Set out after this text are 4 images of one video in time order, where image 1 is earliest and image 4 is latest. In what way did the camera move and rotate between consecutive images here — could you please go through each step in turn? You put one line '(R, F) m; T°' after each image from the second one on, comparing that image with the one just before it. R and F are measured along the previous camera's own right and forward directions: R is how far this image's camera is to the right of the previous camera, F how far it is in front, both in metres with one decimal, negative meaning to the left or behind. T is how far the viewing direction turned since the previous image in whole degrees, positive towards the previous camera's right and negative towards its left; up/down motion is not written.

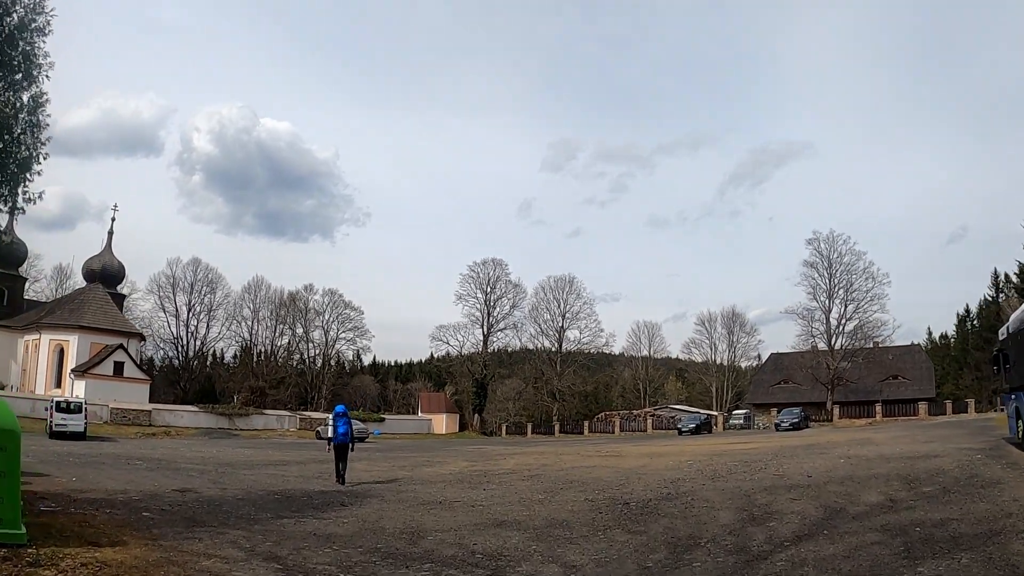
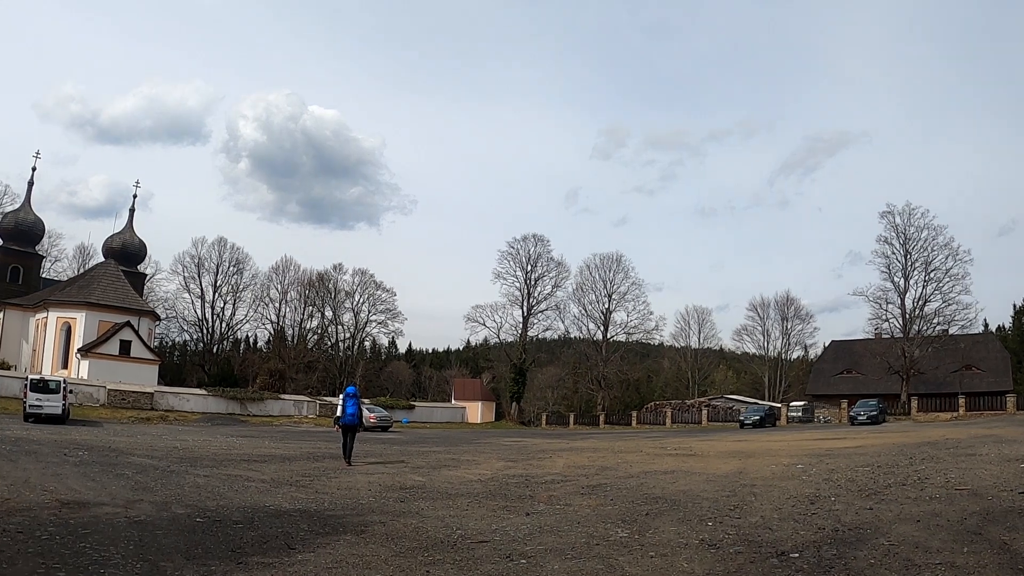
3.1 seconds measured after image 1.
(-0.3, +5.9) m; -3°
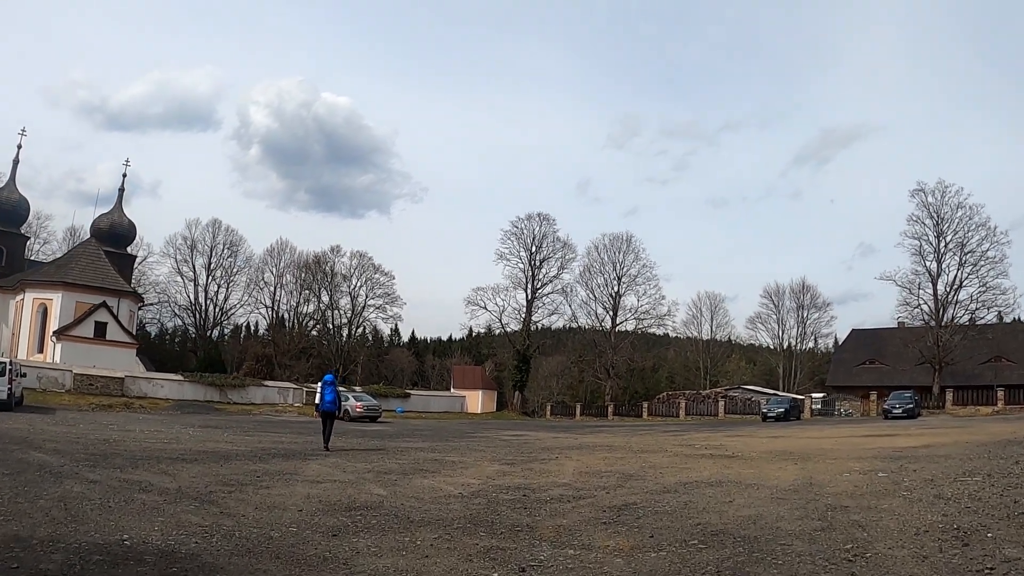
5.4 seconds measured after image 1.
(+0.2, +4.1) m; 0°
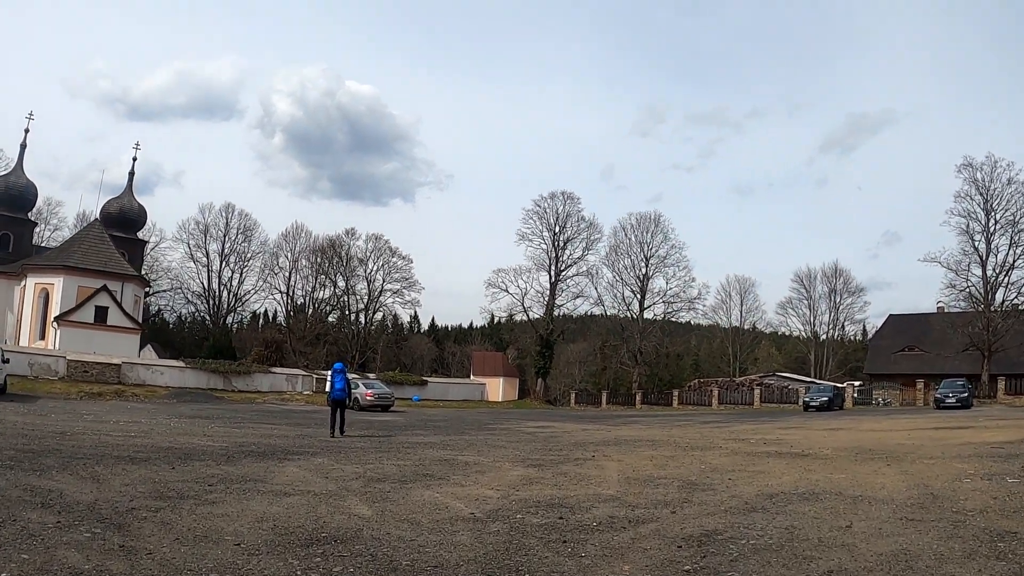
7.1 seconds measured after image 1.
(-0.1, +3.0) m; -1°
